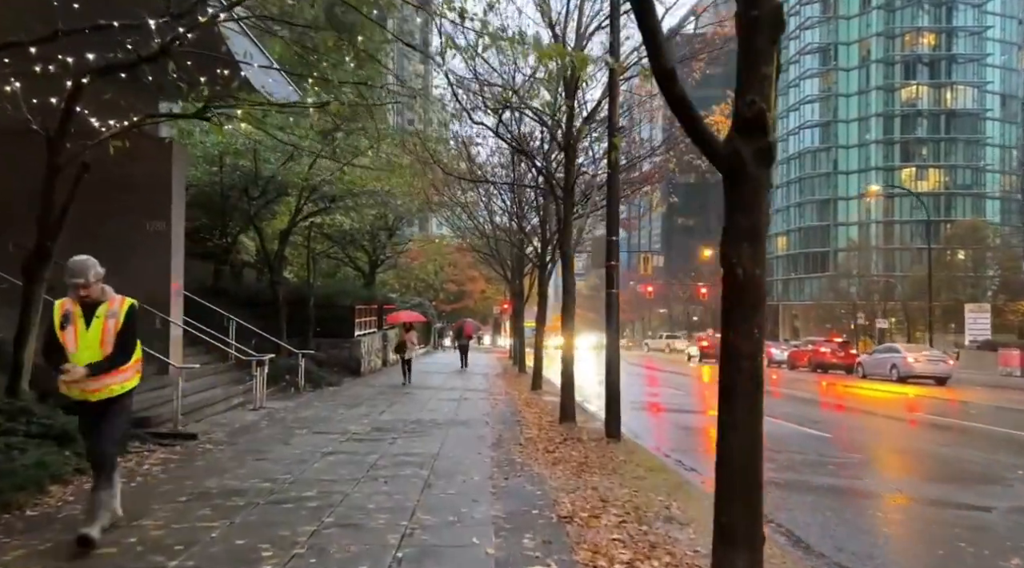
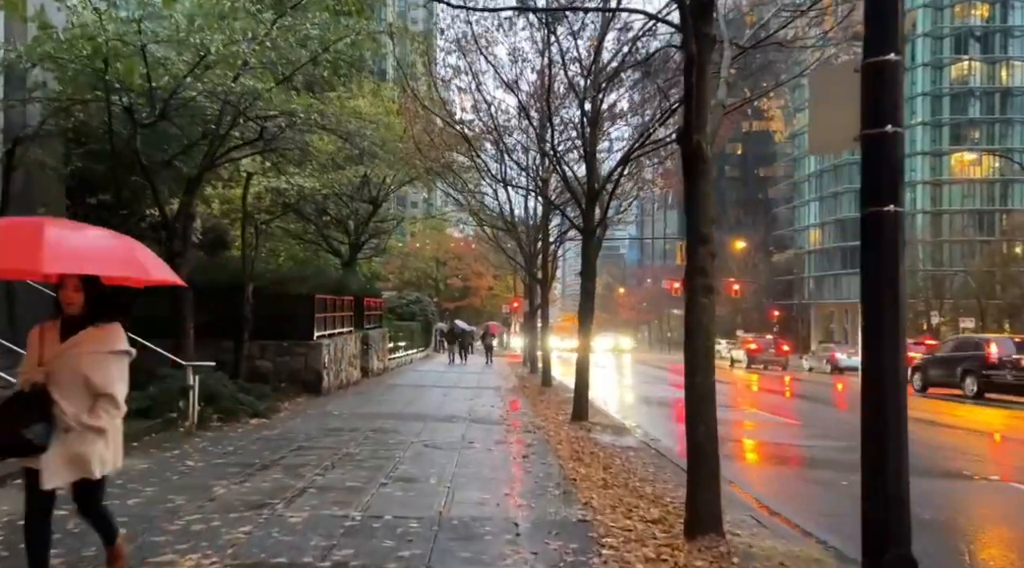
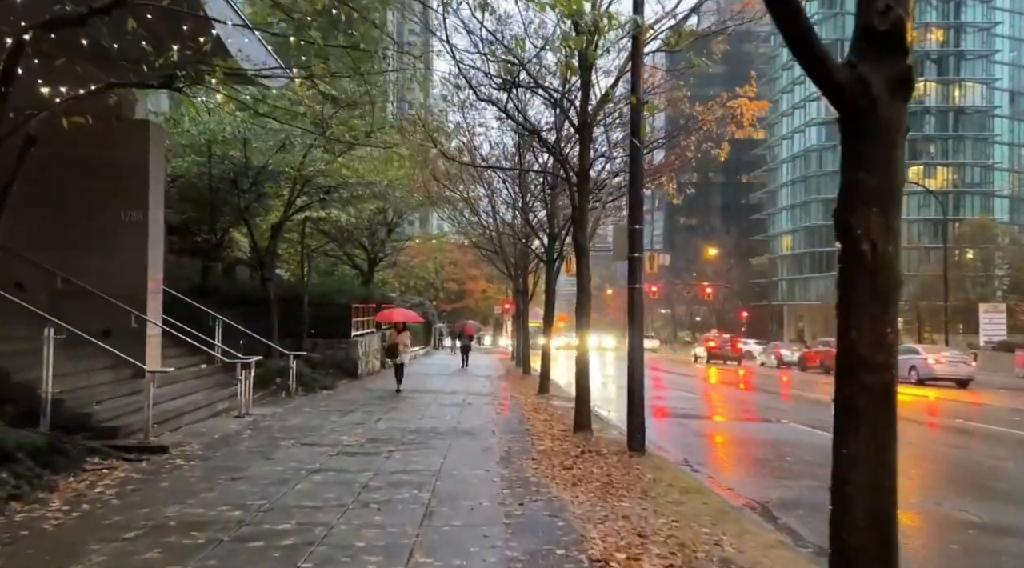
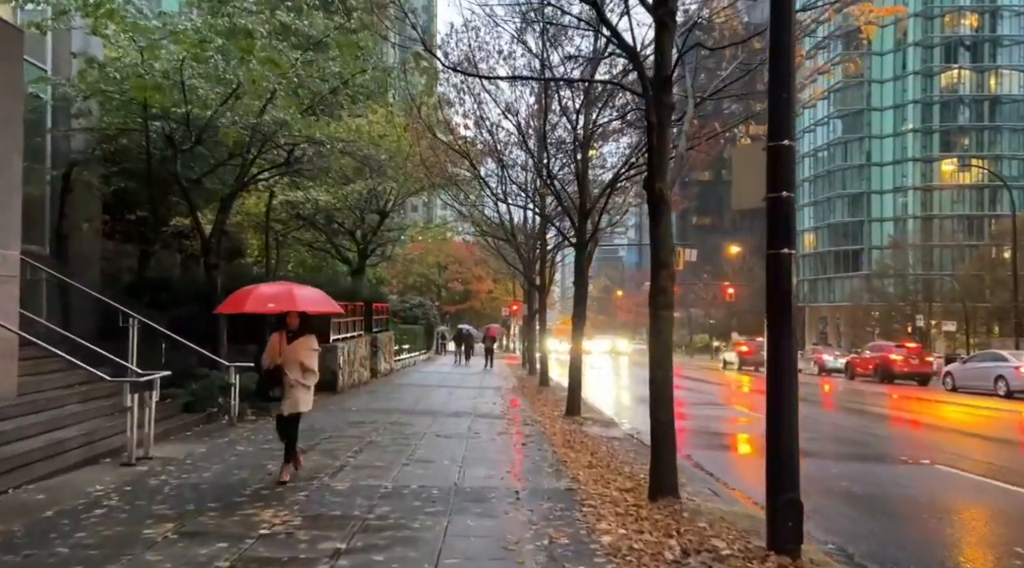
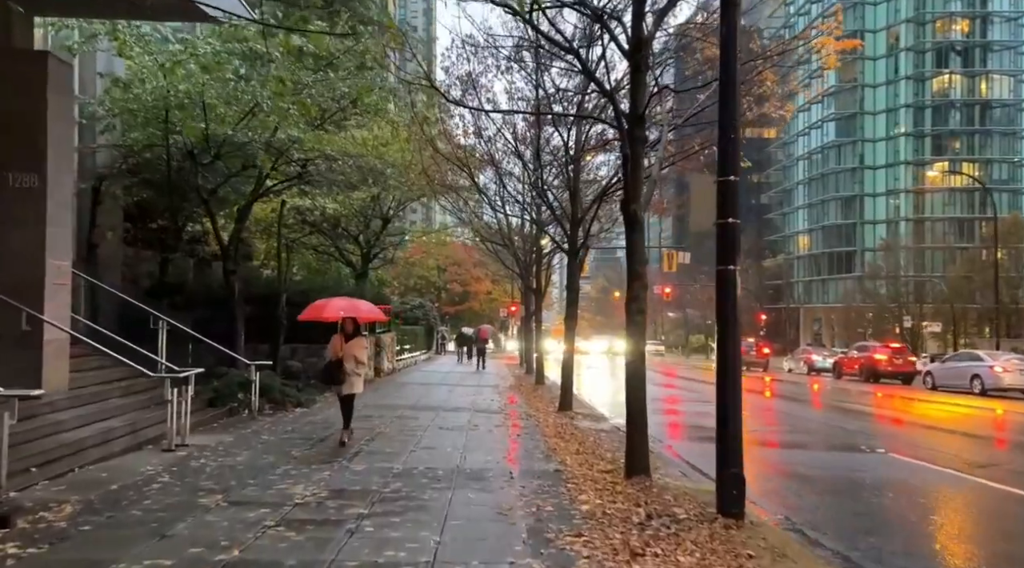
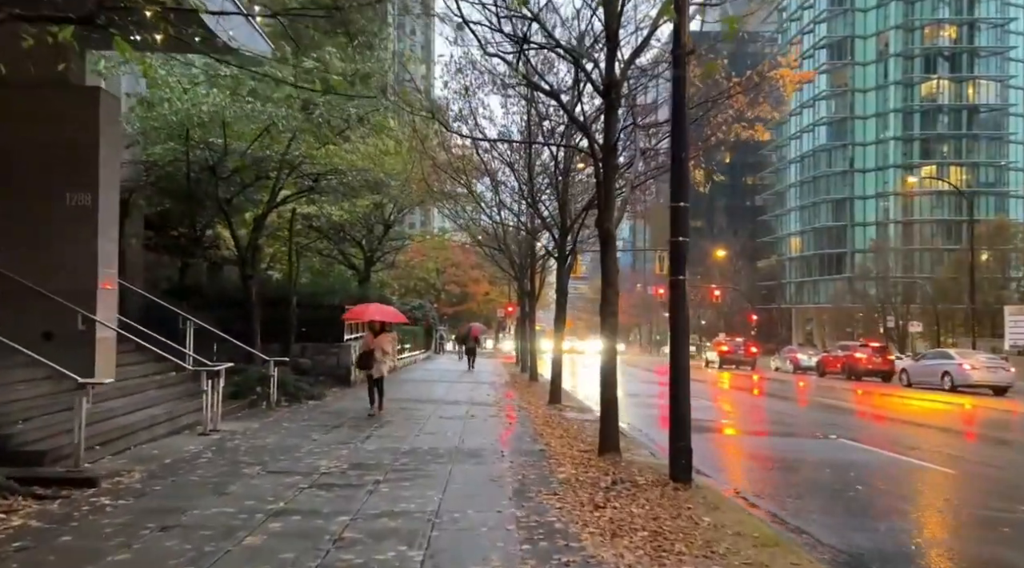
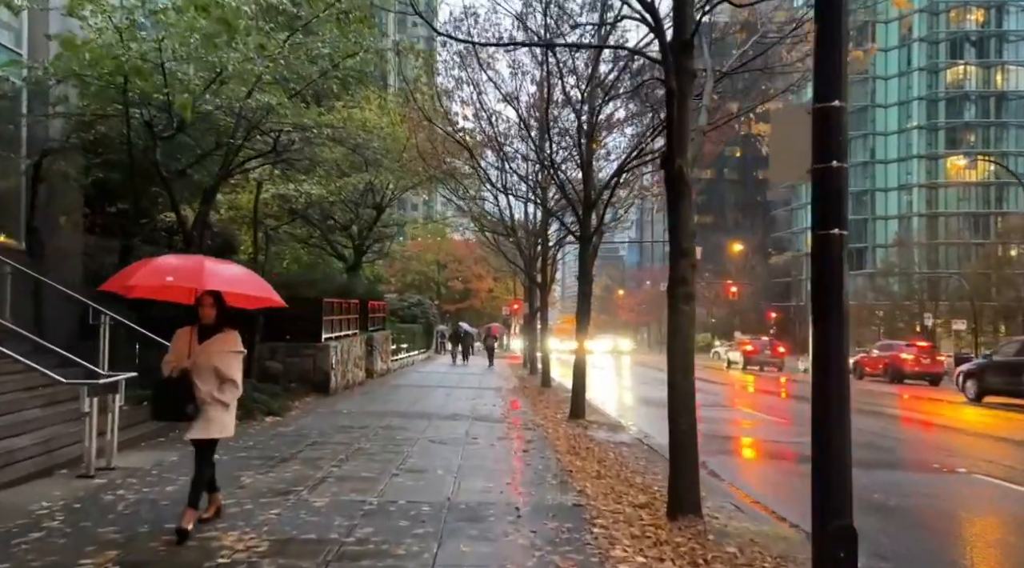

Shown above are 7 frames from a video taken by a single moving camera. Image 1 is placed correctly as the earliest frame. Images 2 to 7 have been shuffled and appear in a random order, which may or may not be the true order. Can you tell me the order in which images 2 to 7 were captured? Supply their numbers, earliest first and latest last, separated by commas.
3, 6, 5, 4, 7, 2
